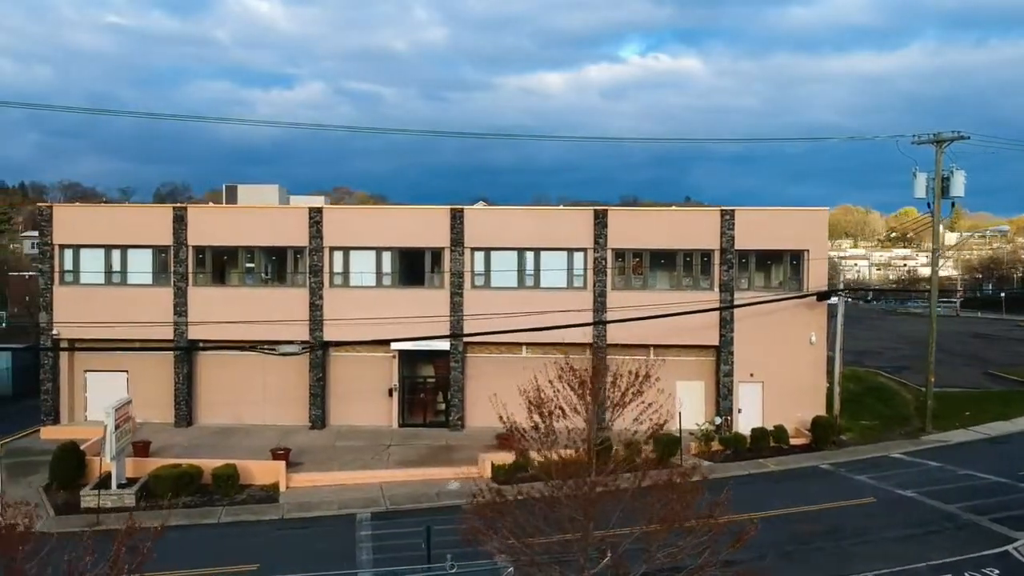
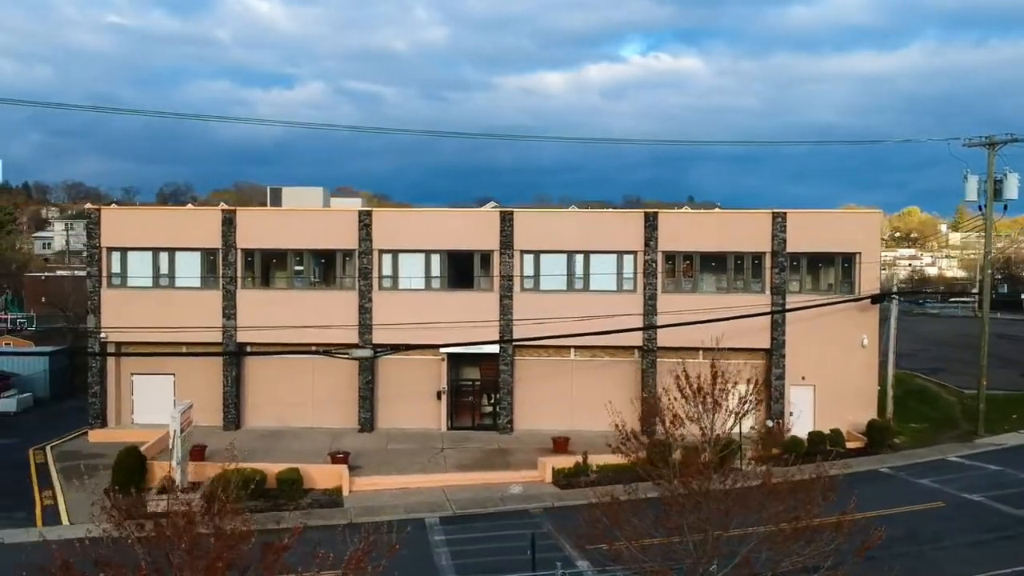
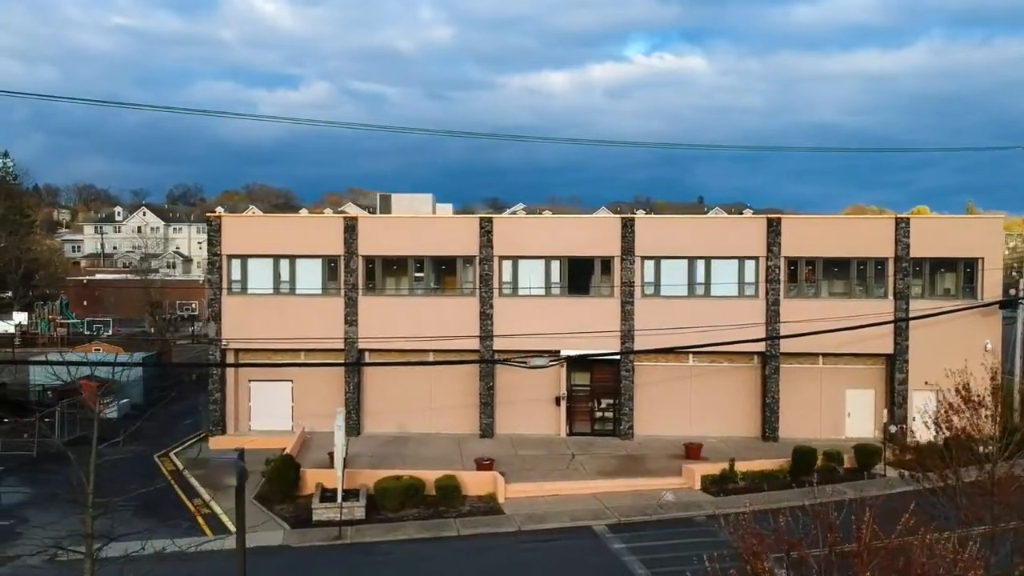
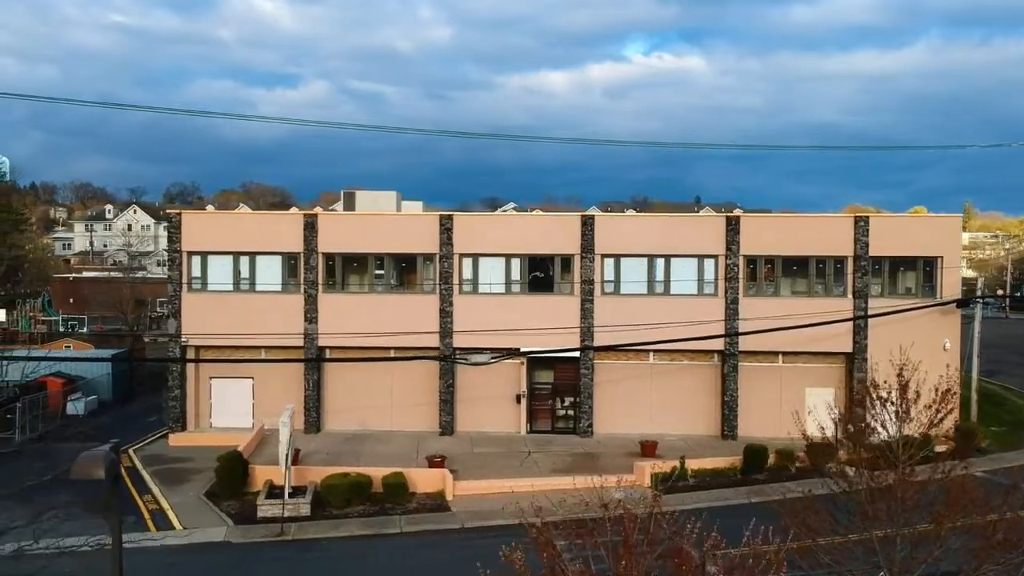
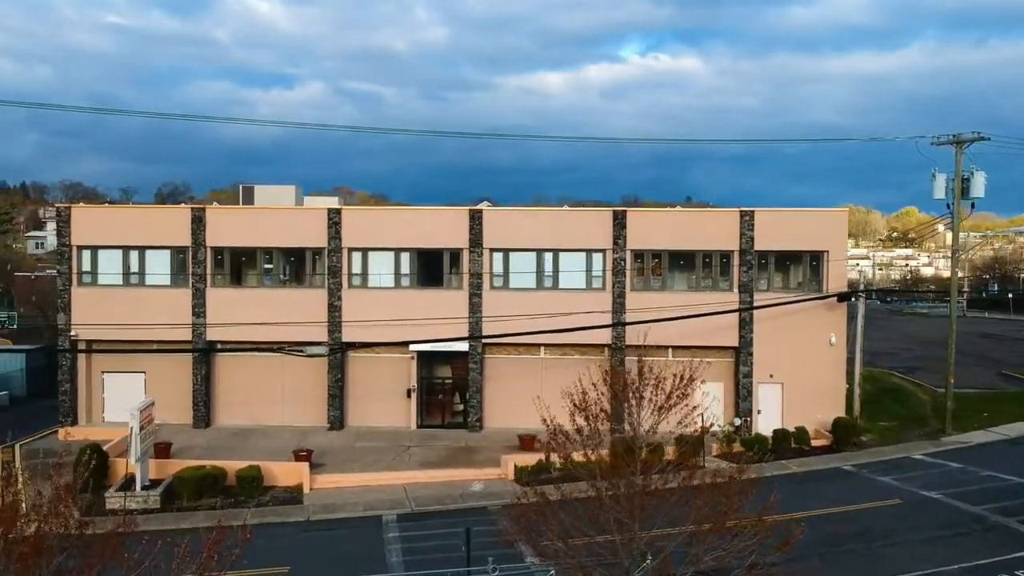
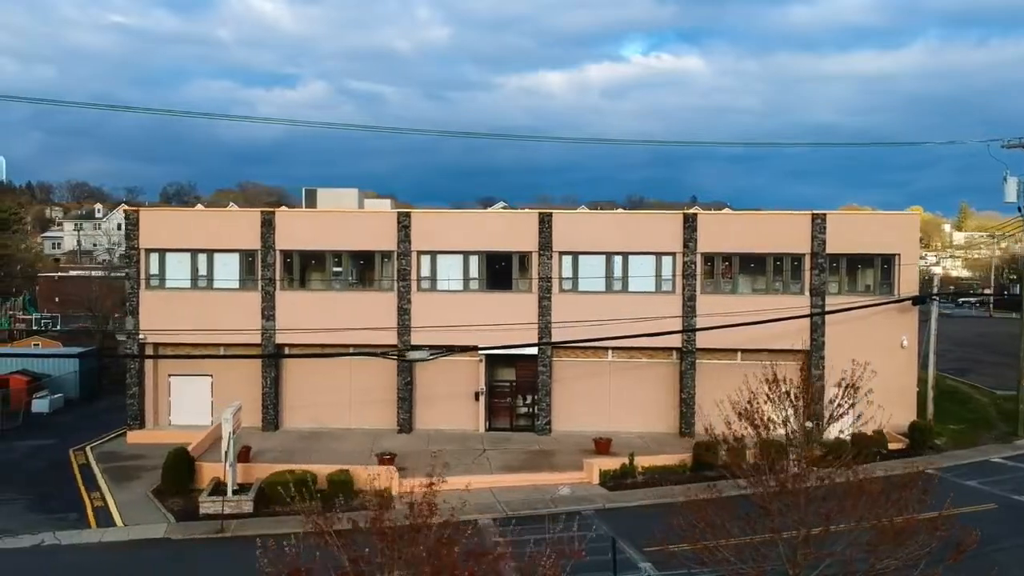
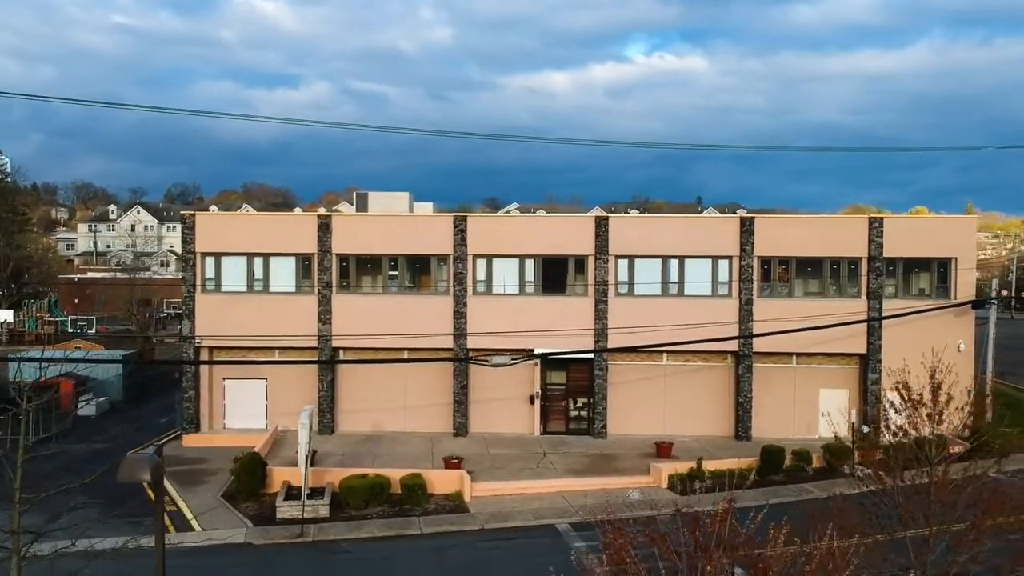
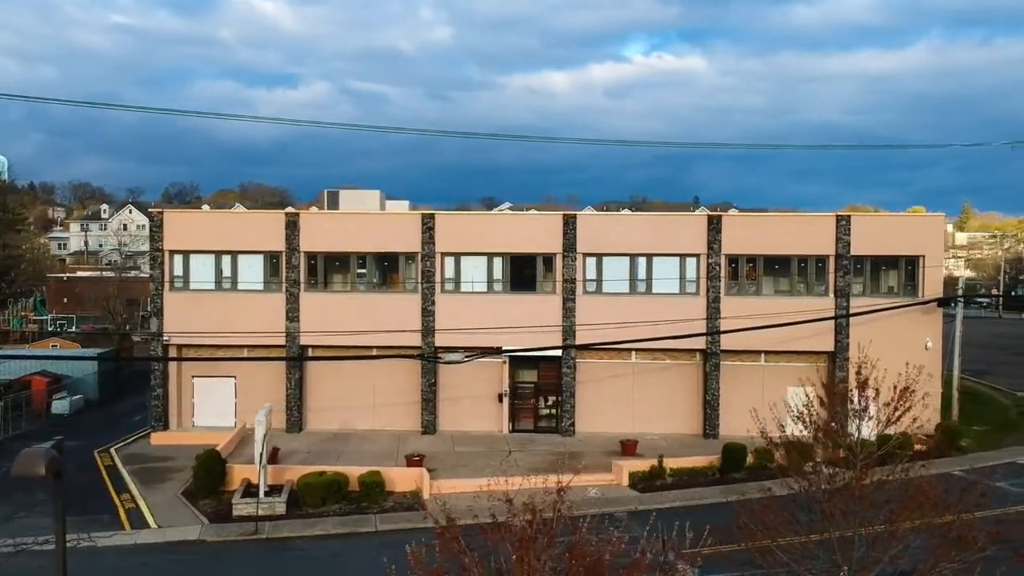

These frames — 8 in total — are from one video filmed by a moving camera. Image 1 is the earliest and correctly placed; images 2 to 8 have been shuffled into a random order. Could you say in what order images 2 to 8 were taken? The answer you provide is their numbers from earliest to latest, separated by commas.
5, 2, 6, 4, 3, 7, 8
